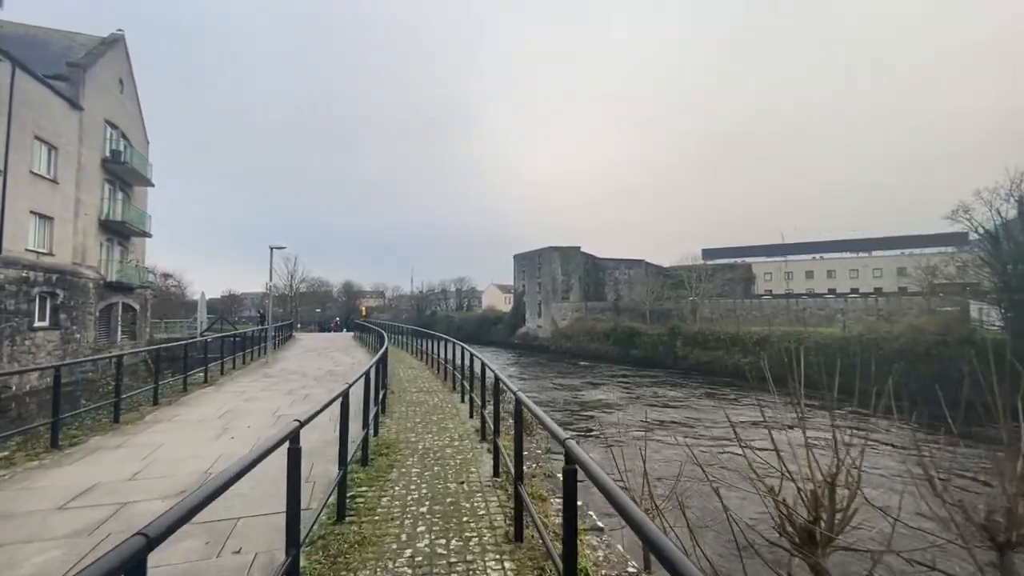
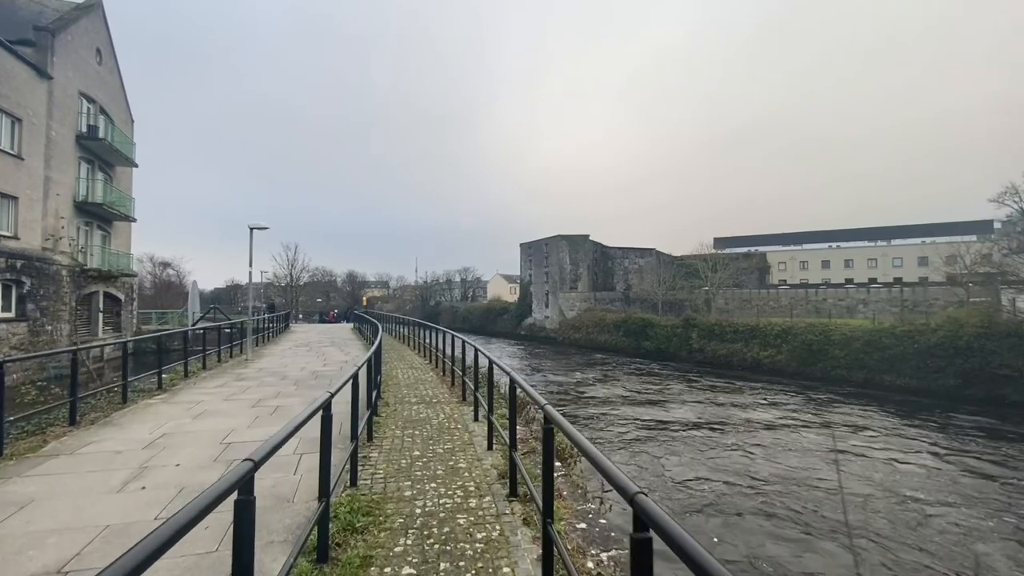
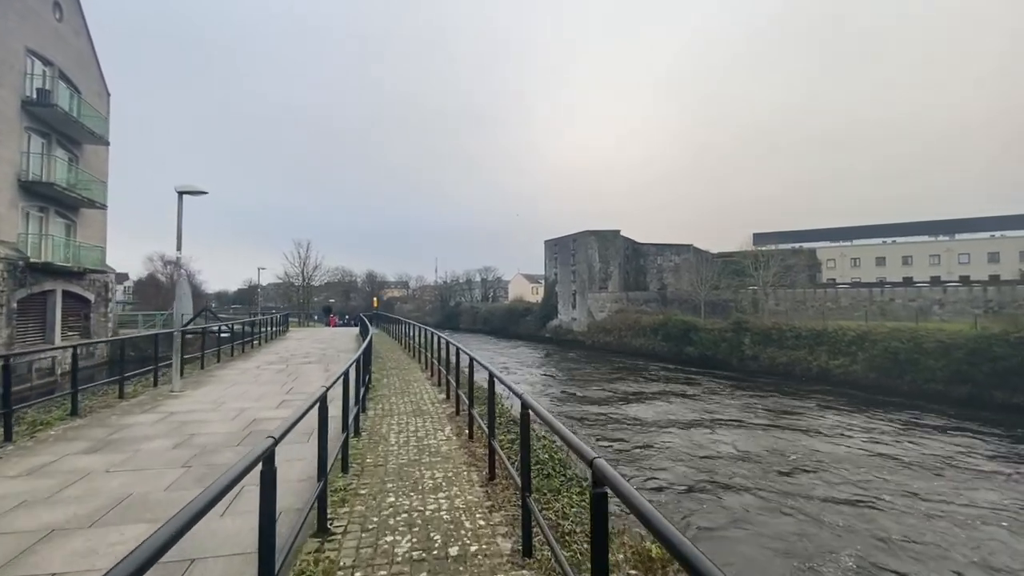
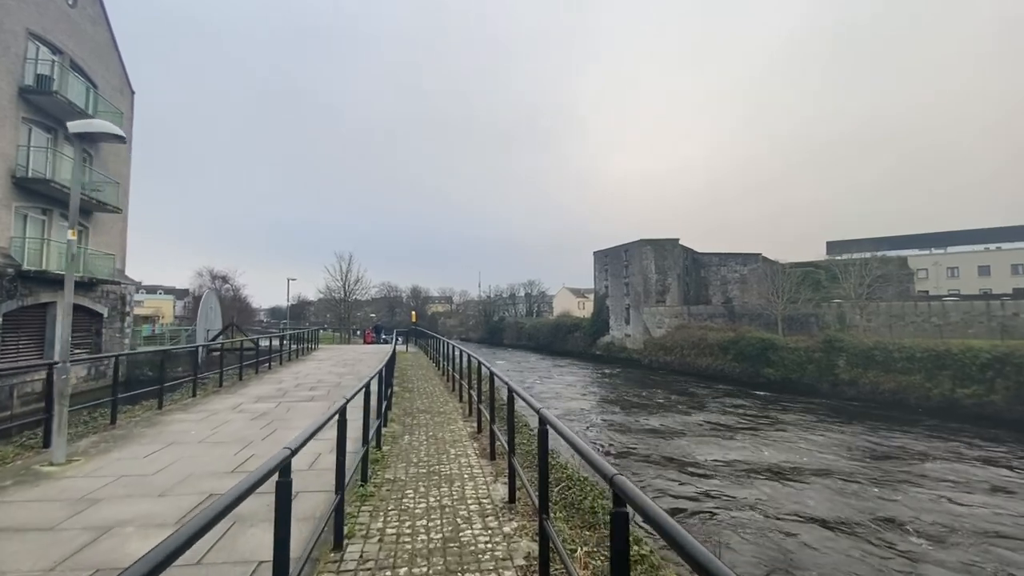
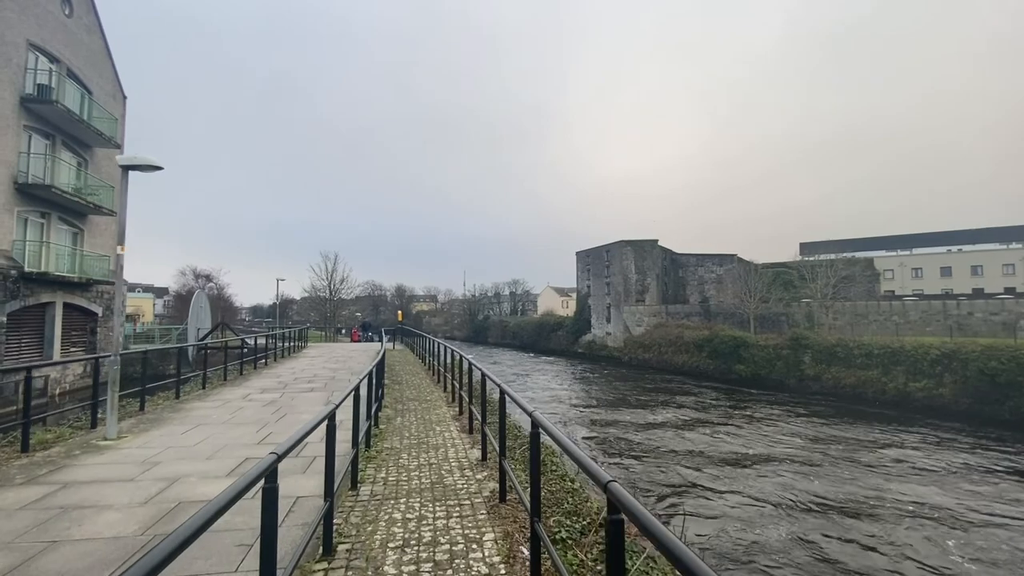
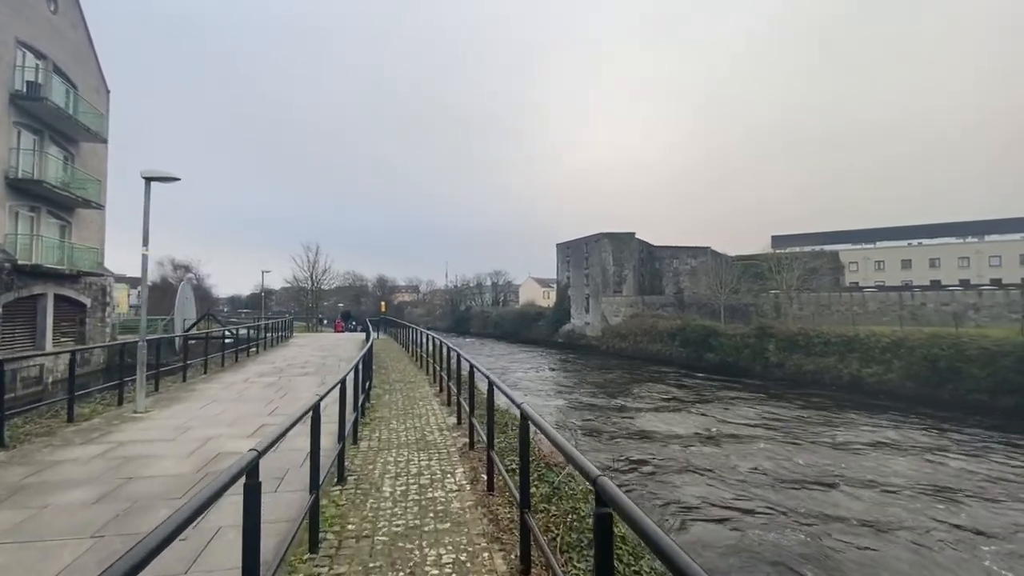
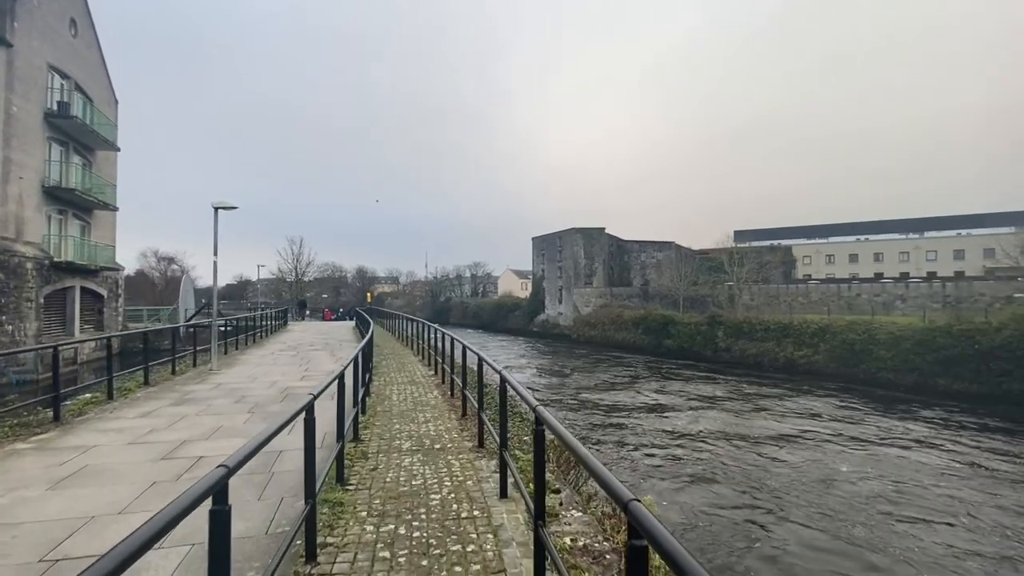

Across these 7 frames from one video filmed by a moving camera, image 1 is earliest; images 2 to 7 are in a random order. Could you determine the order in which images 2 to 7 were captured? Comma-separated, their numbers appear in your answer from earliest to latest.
2, 7, 3, 6, 5, 4
